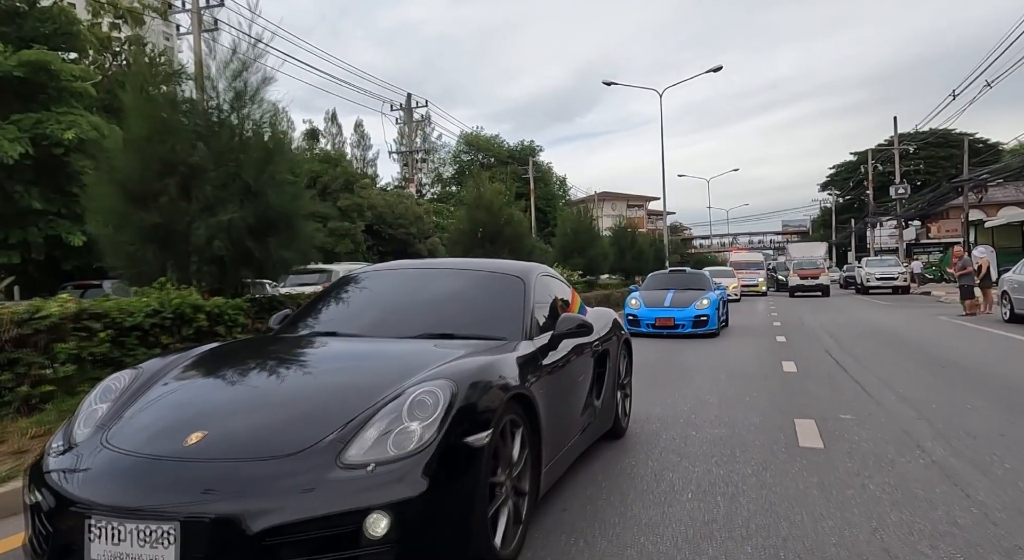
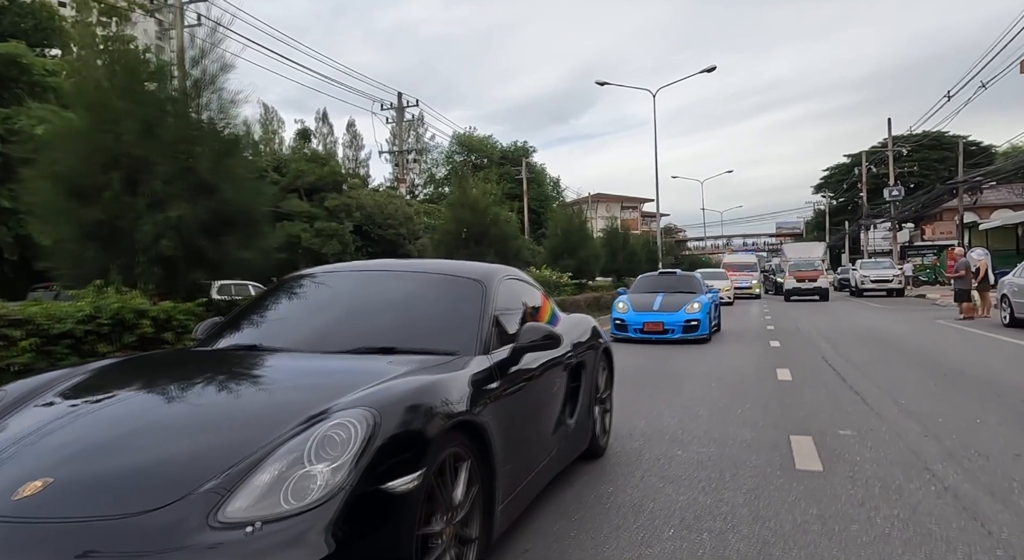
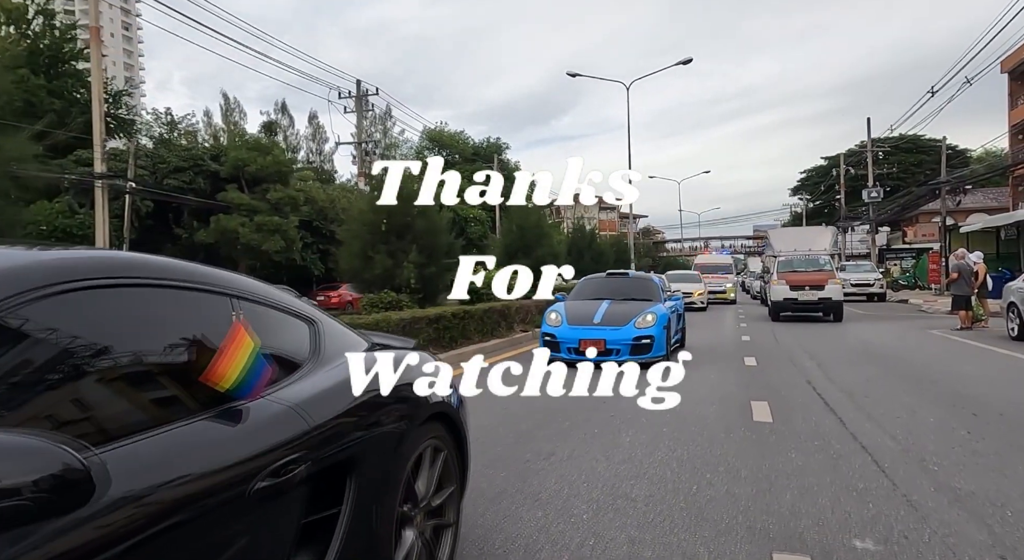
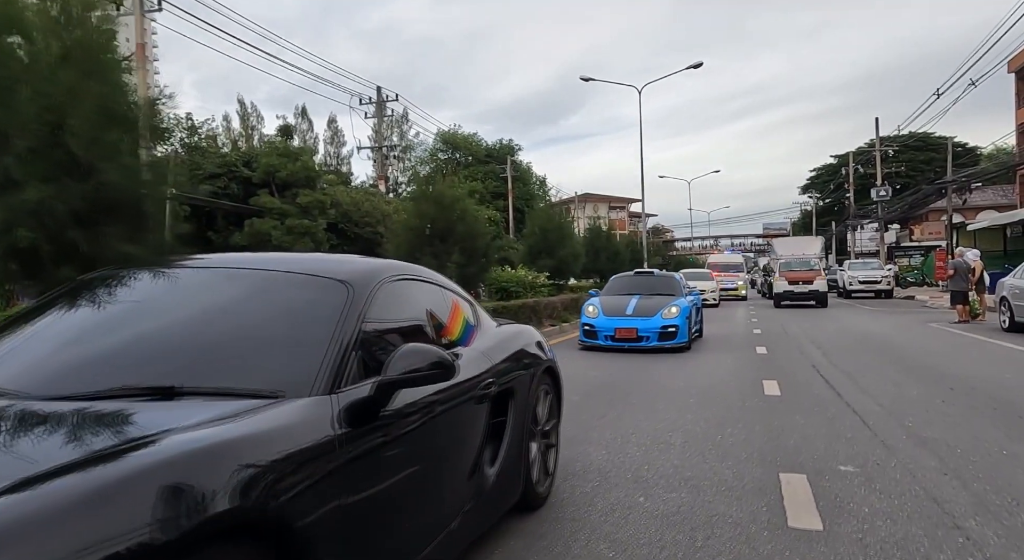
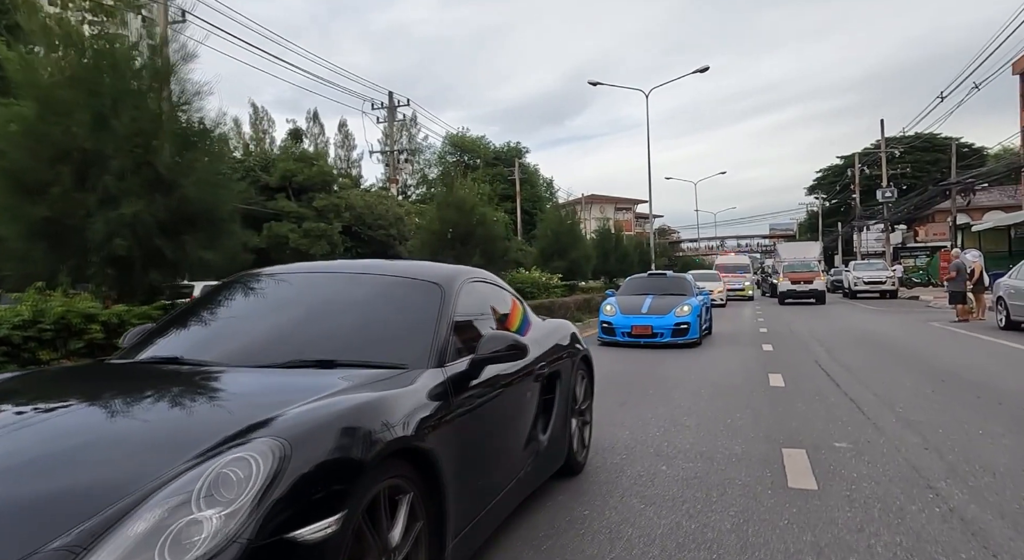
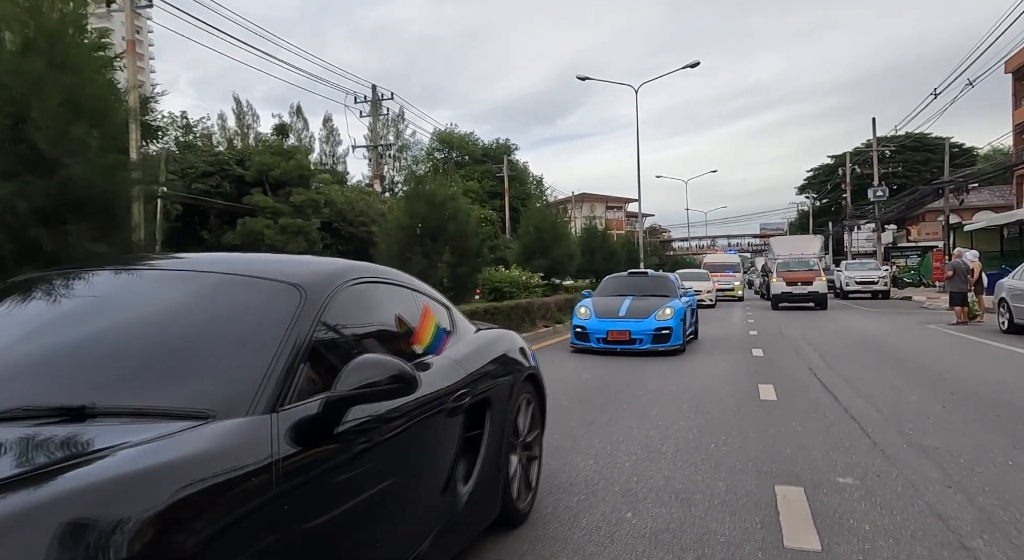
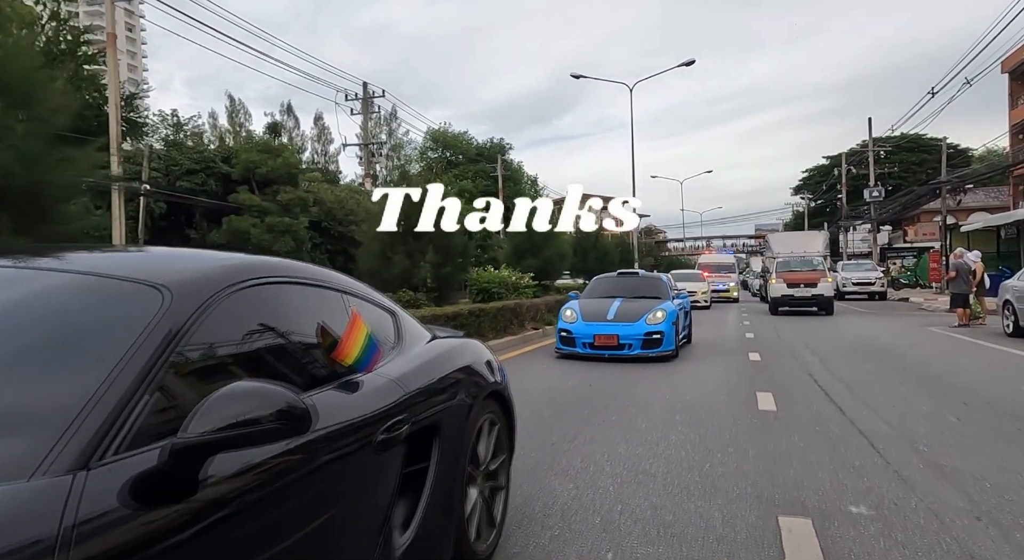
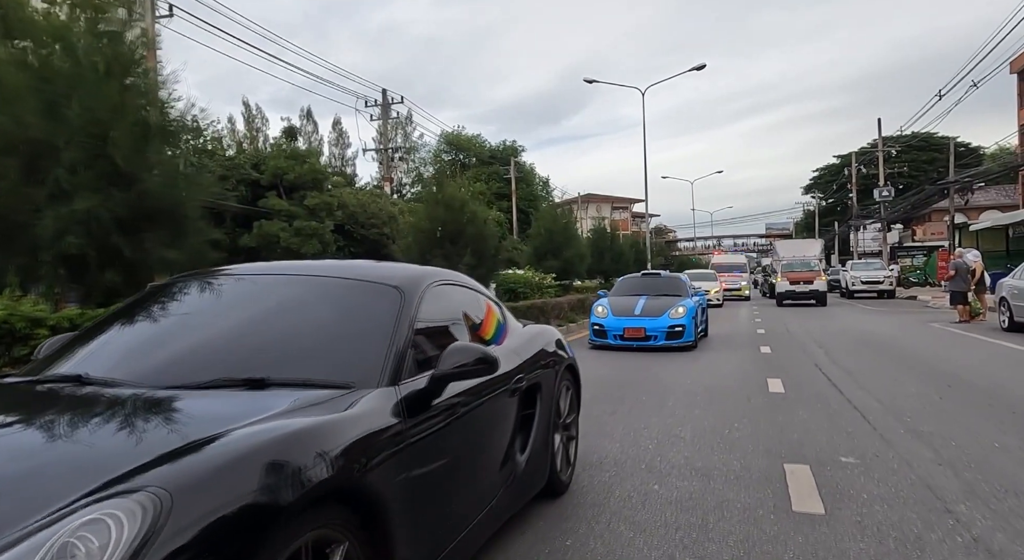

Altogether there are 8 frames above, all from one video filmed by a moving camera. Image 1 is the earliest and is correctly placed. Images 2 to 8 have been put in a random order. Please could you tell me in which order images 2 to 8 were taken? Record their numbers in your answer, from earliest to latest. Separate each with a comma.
2, 5, 8, 4, 6, 7, 3
